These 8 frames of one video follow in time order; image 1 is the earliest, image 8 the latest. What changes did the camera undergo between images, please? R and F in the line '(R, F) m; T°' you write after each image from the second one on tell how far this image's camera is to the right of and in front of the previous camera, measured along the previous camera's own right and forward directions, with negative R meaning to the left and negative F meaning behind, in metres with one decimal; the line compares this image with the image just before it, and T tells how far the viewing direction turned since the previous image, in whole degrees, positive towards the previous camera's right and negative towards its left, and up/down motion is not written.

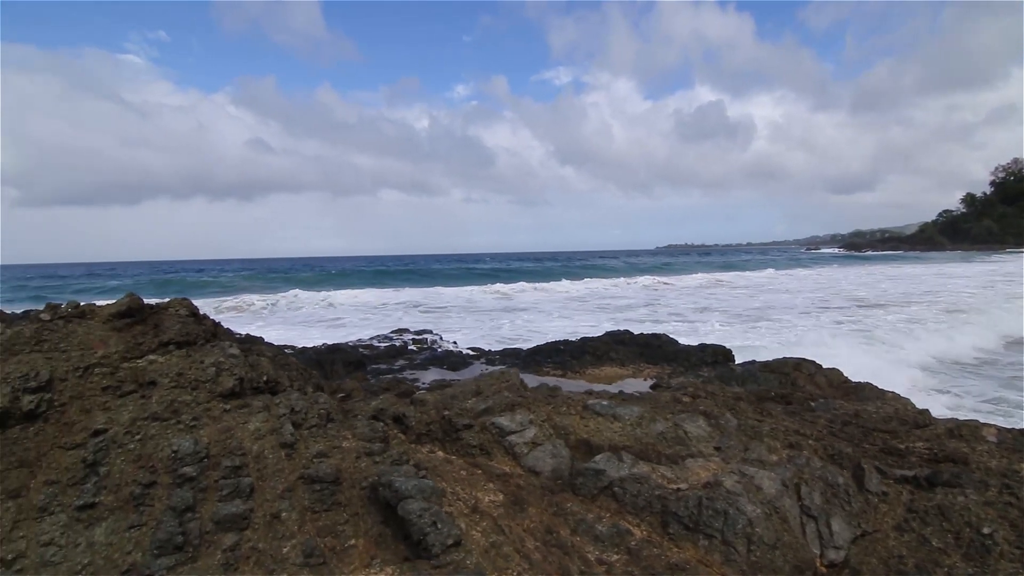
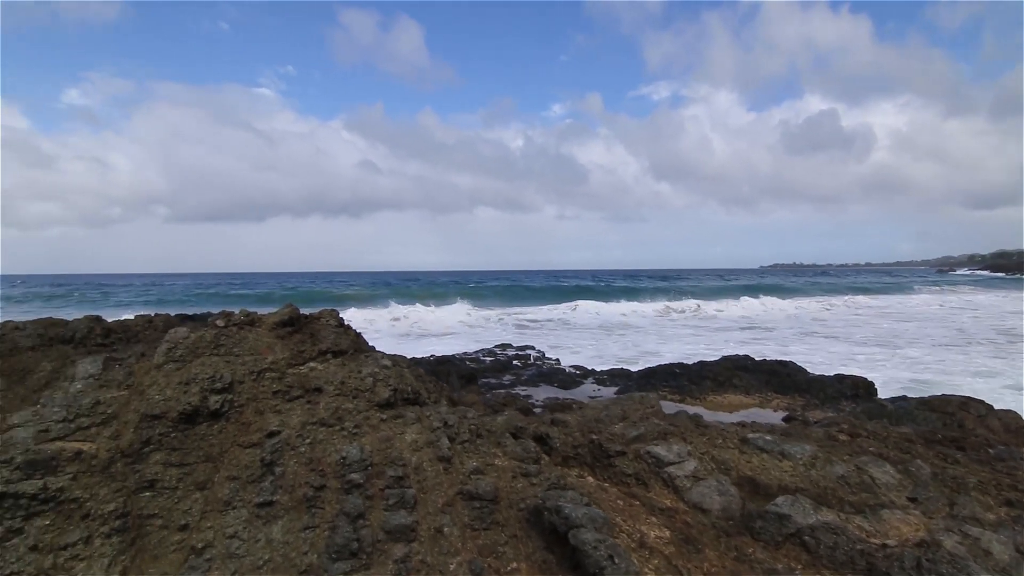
(-0.4, +0.1) m; -10°
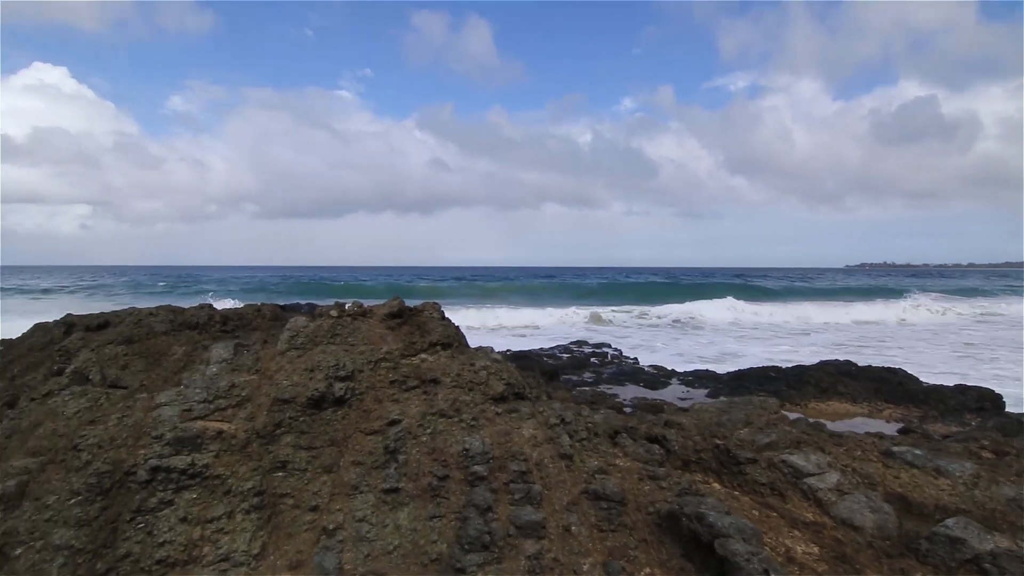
(-0.3, 0.0) m; -7°
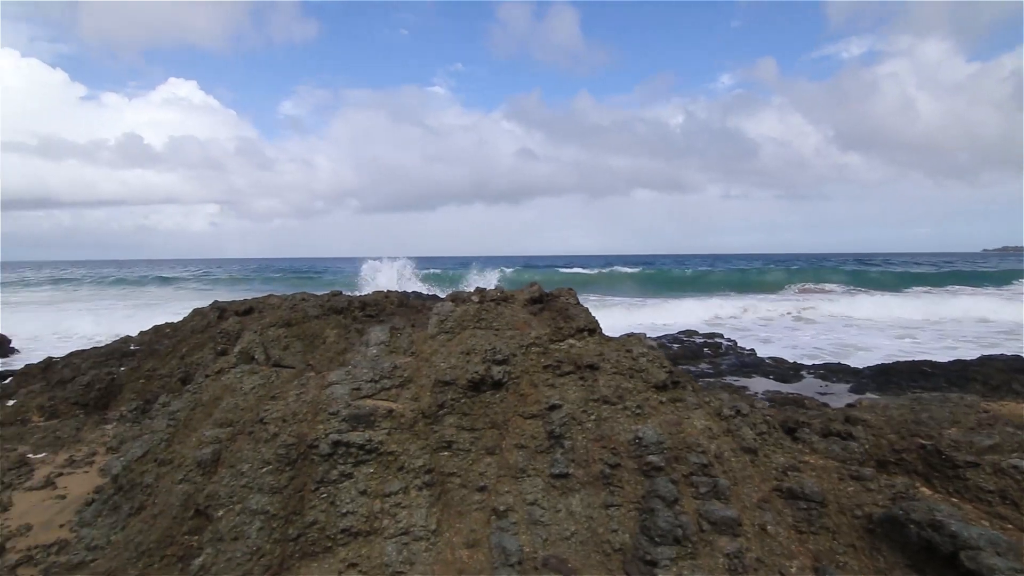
(-0.5, +0.1) m; -10°
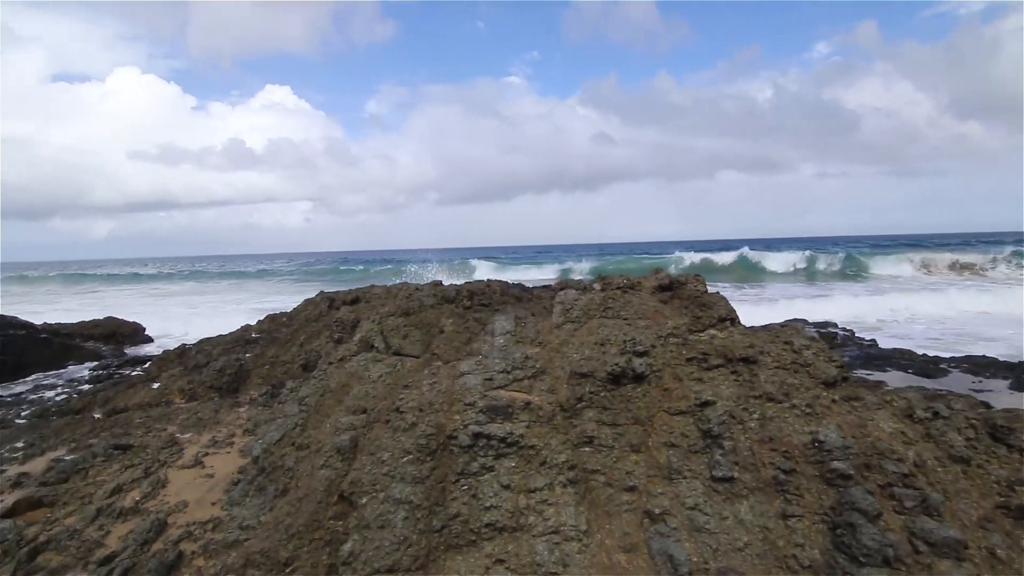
(-0.4, +0.2) m; -8°
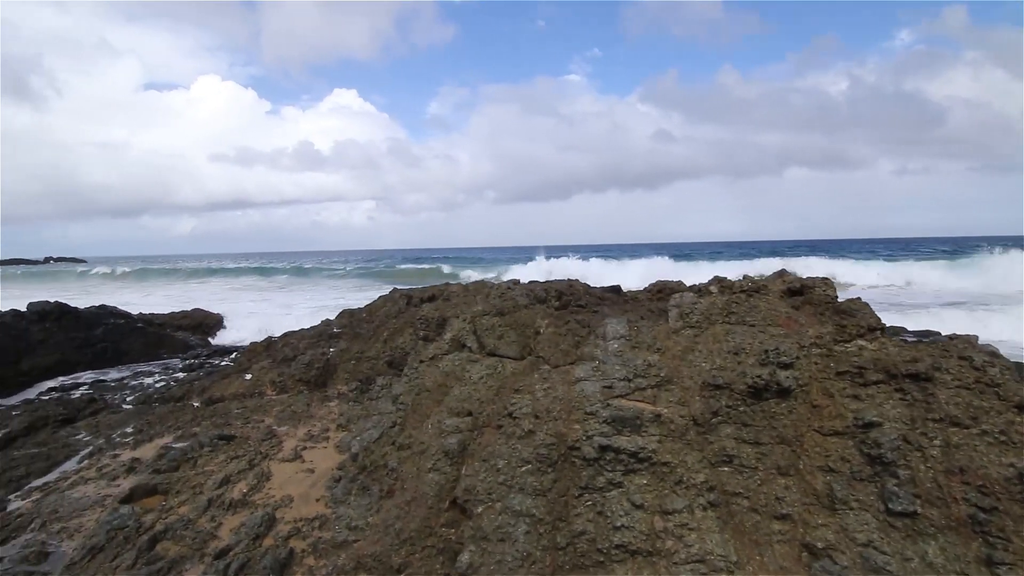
(-0.4, +0.2) m; -6°
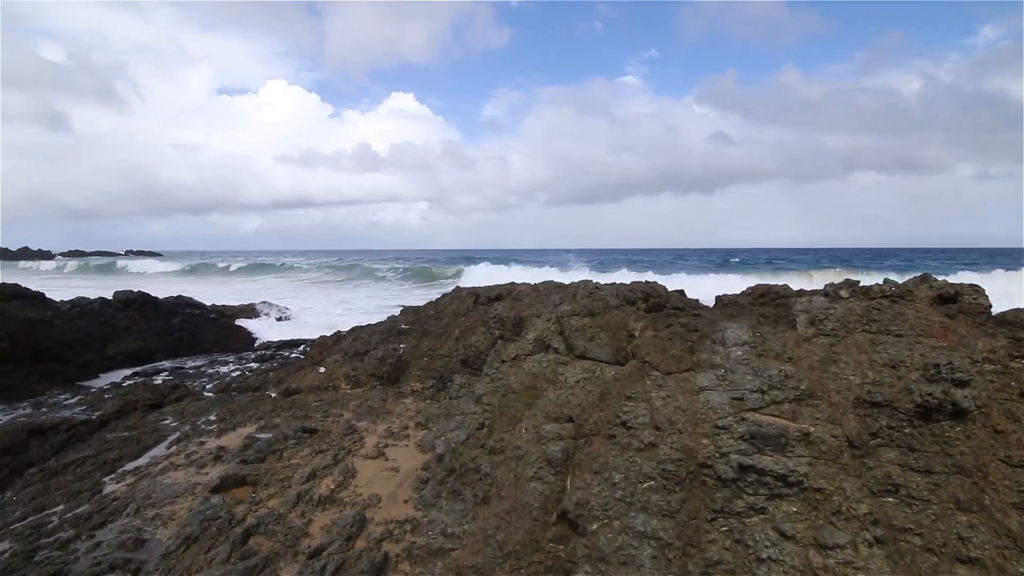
(-0.4, +0.3) m; -5°
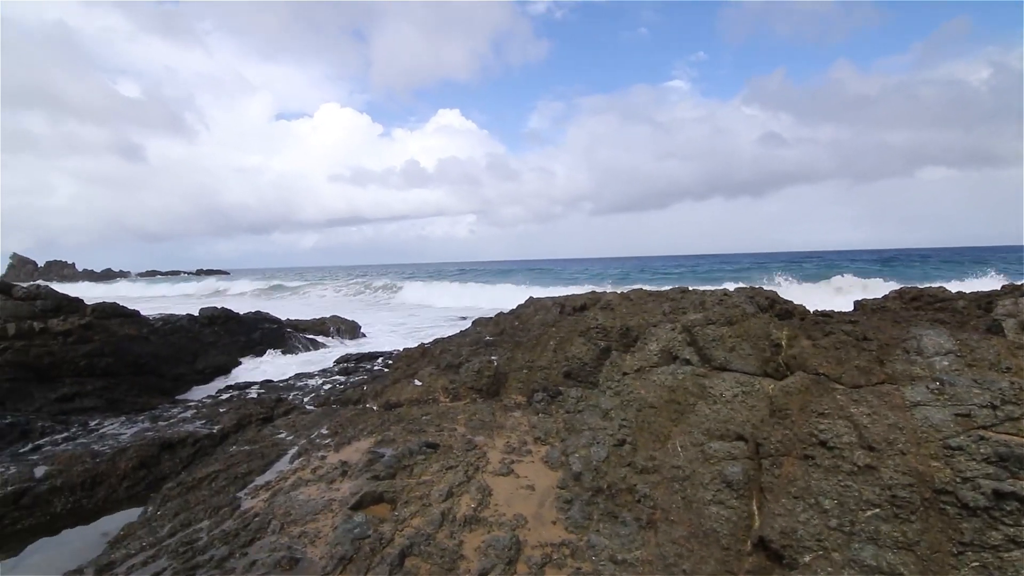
(-0.8, +0.2) m; -5°
